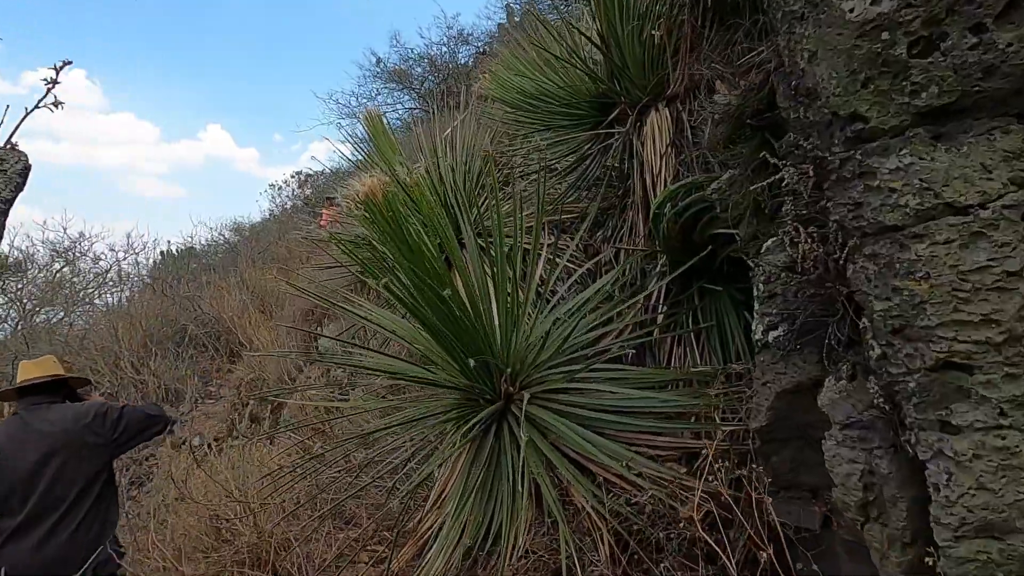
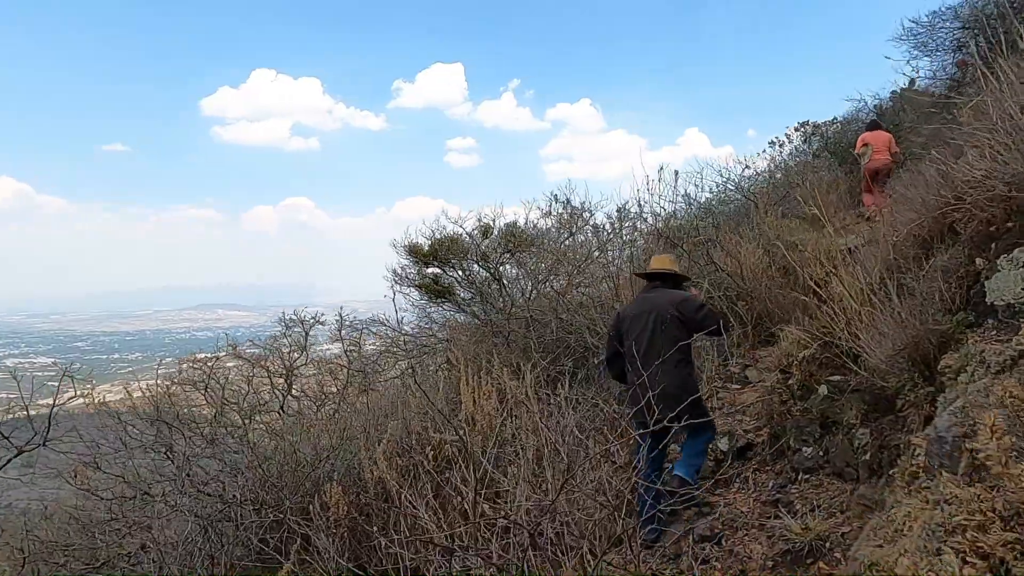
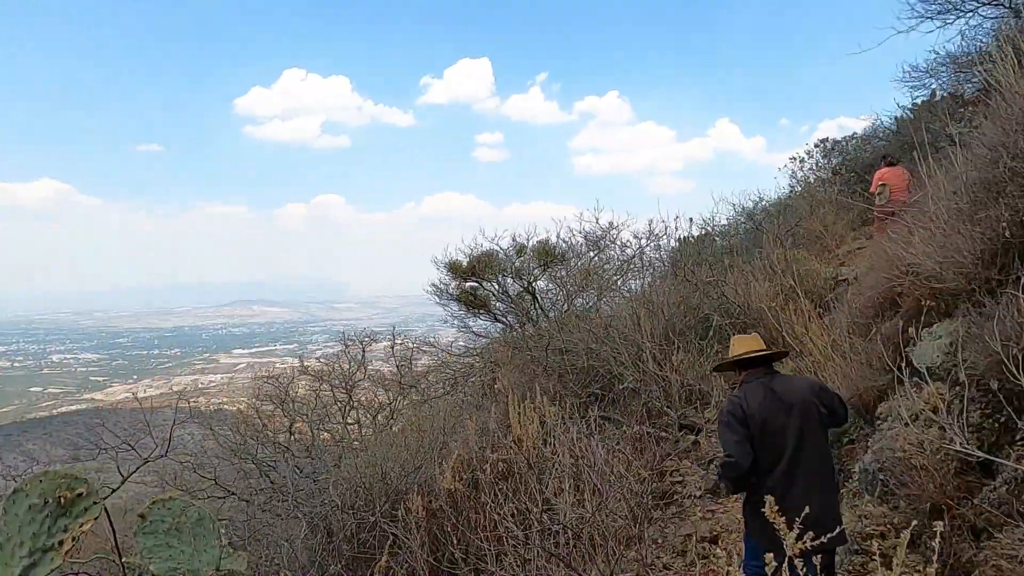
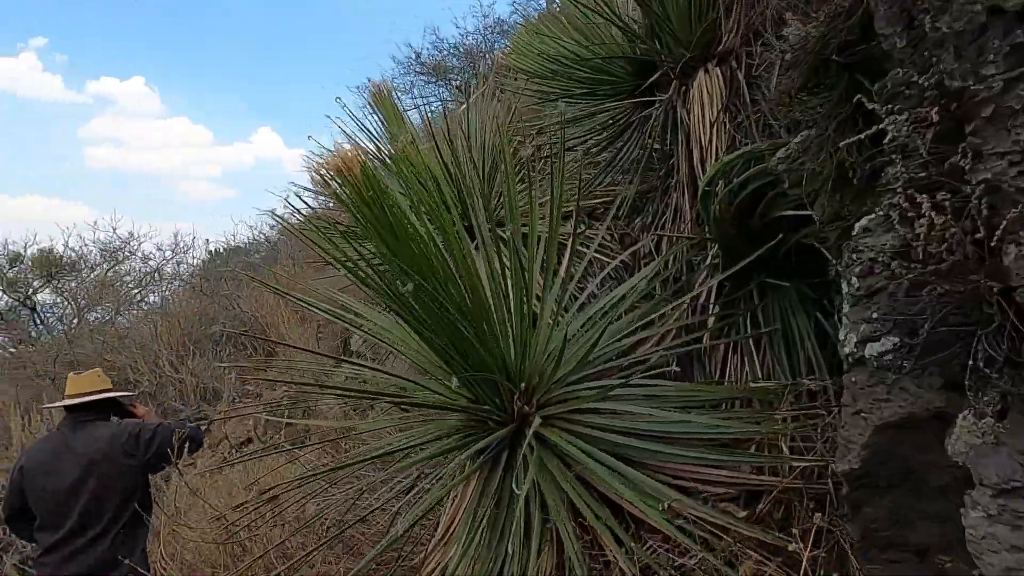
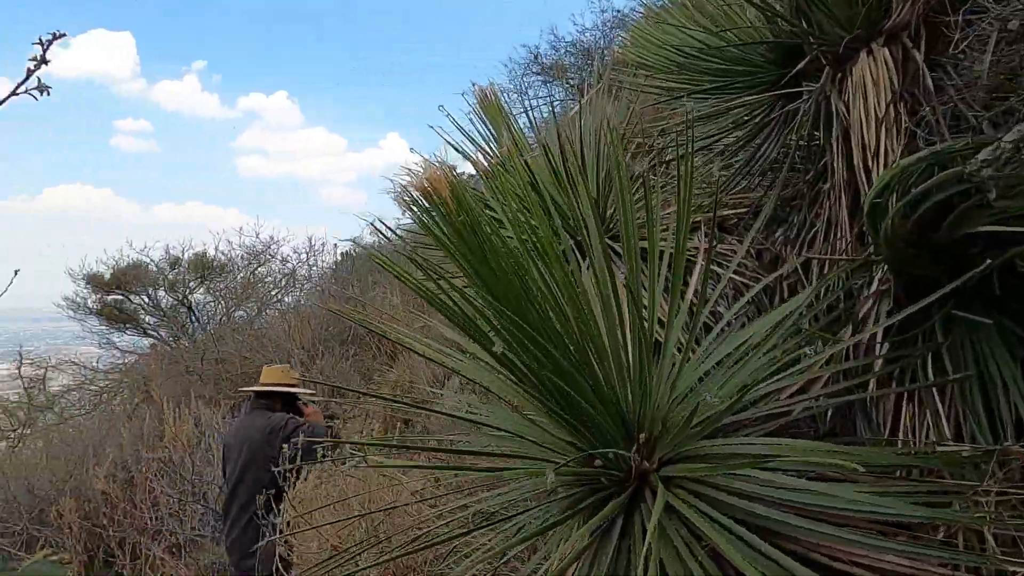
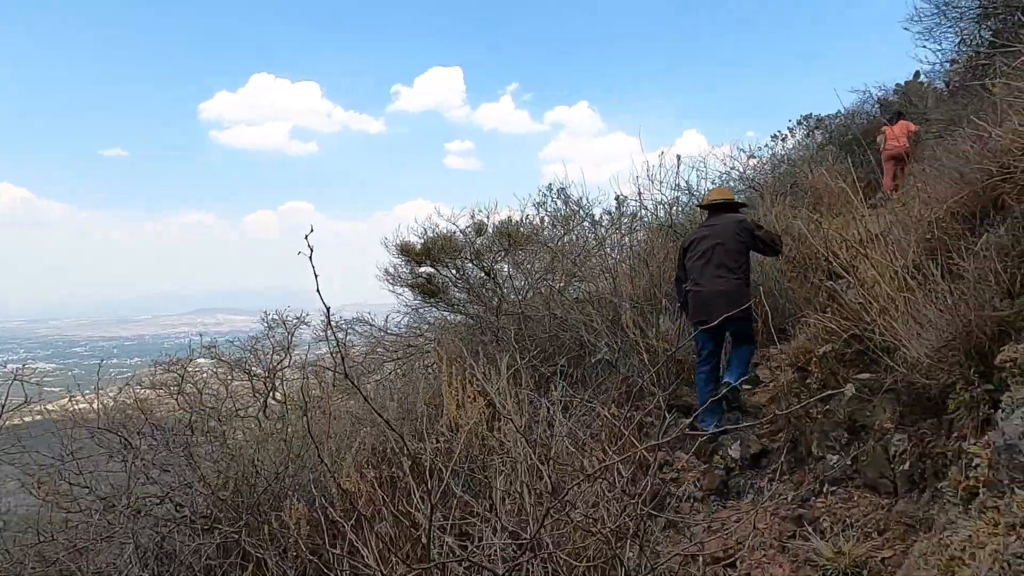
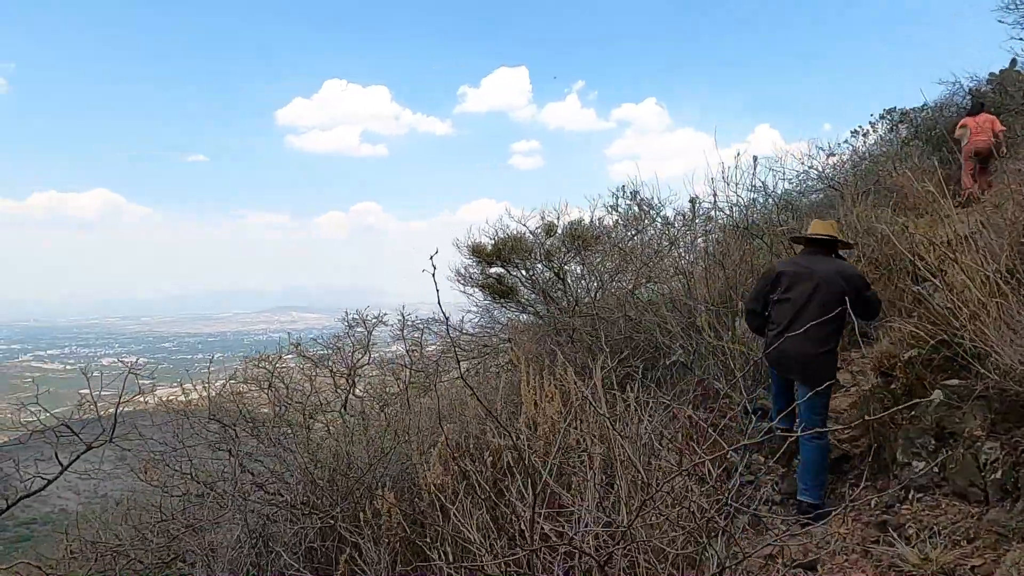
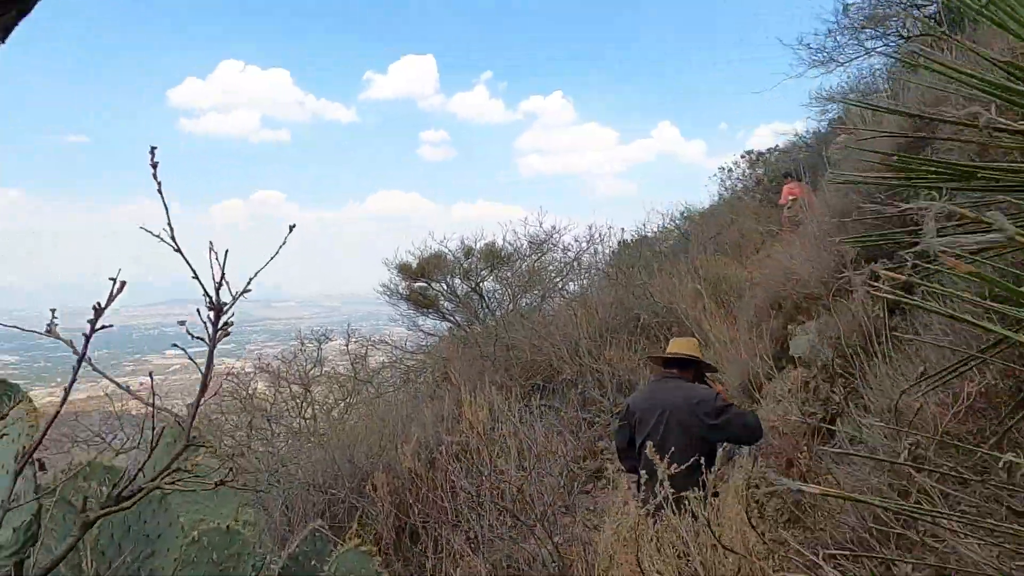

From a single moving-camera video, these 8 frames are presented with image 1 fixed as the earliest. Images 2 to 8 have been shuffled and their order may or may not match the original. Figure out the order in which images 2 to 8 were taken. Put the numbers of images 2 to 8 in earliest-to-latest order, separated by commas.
4, 5, 8, 3, 2, 7, 6
